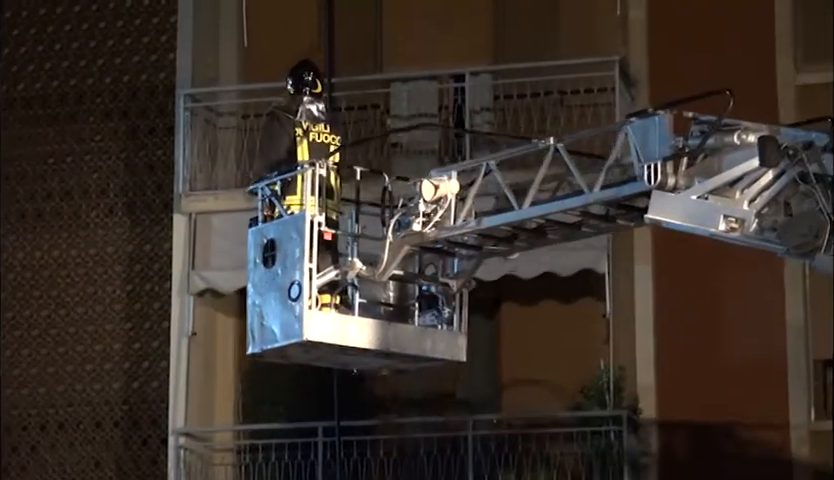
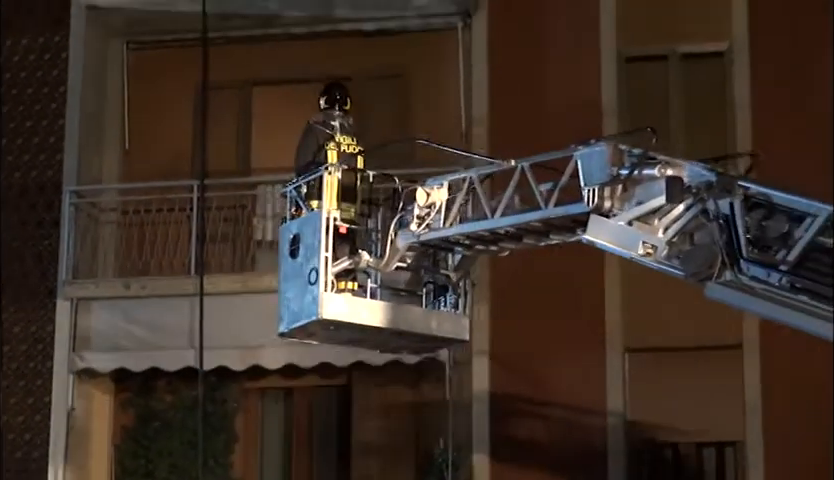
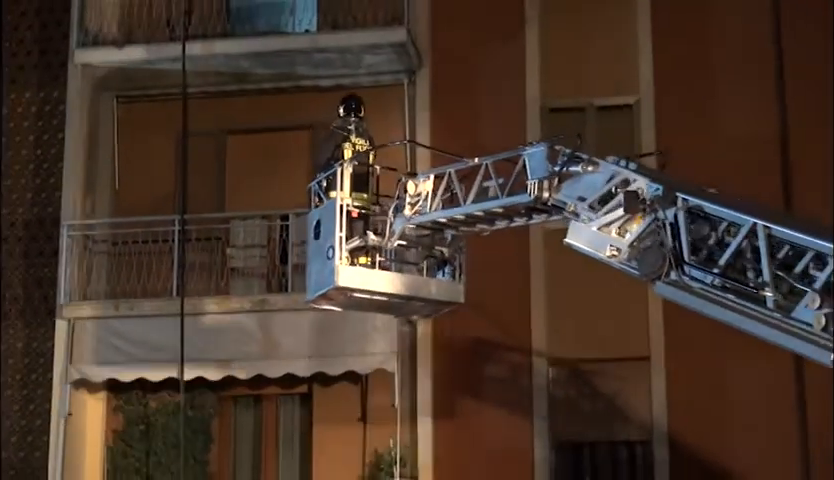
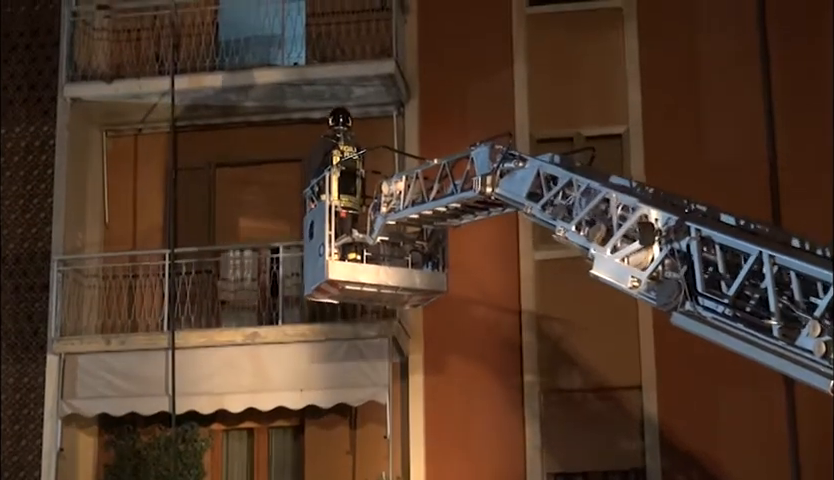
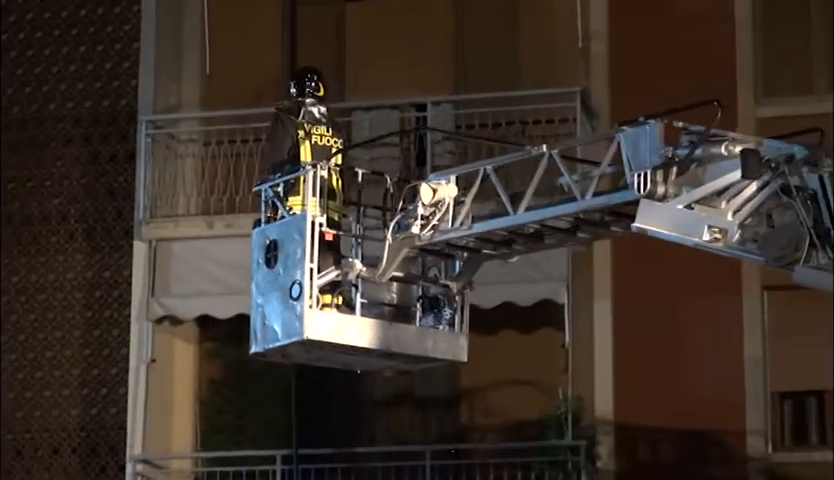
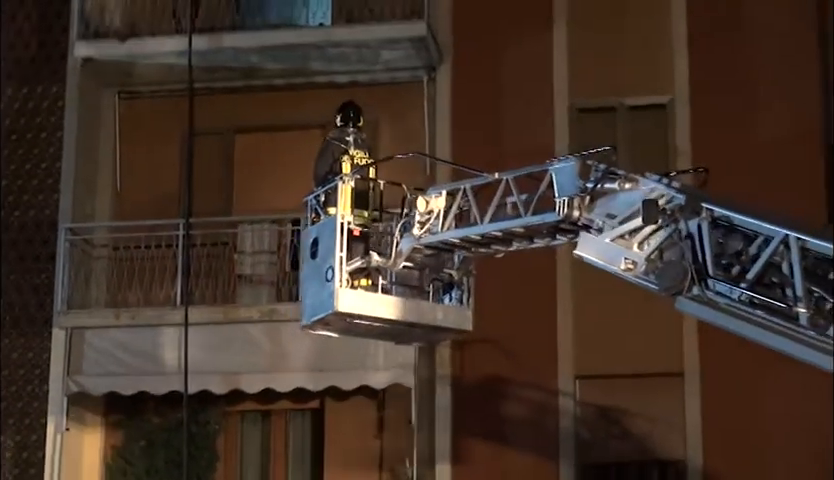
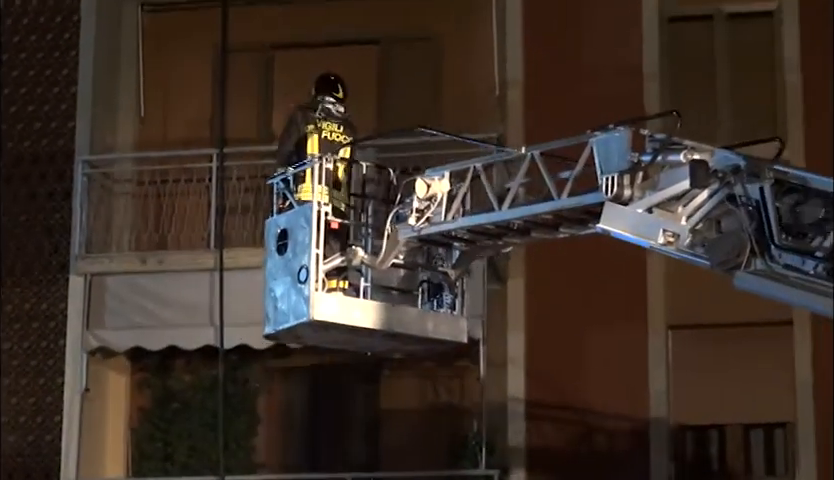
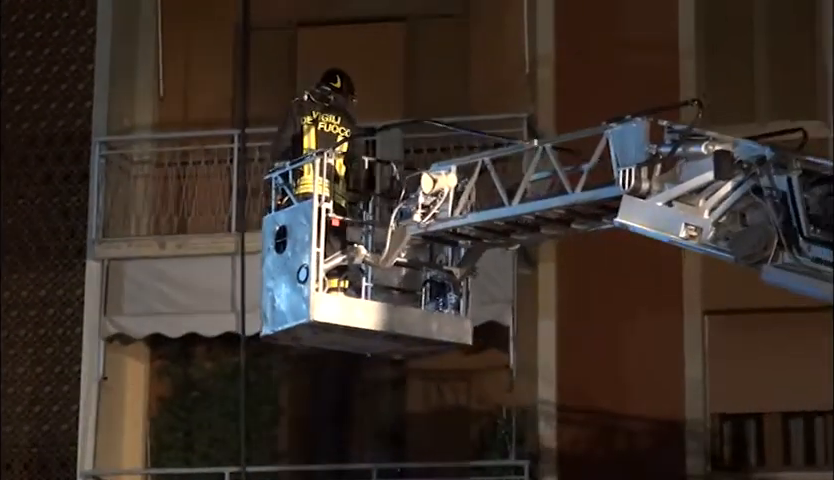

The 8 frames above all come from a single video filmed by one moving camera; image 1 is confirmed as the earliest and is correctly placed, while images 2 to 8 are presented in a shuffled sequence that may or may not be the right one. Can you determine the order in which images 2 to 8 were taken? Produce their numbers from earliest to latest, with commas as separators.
5, 8, 7, 2, 6, 3, 4
